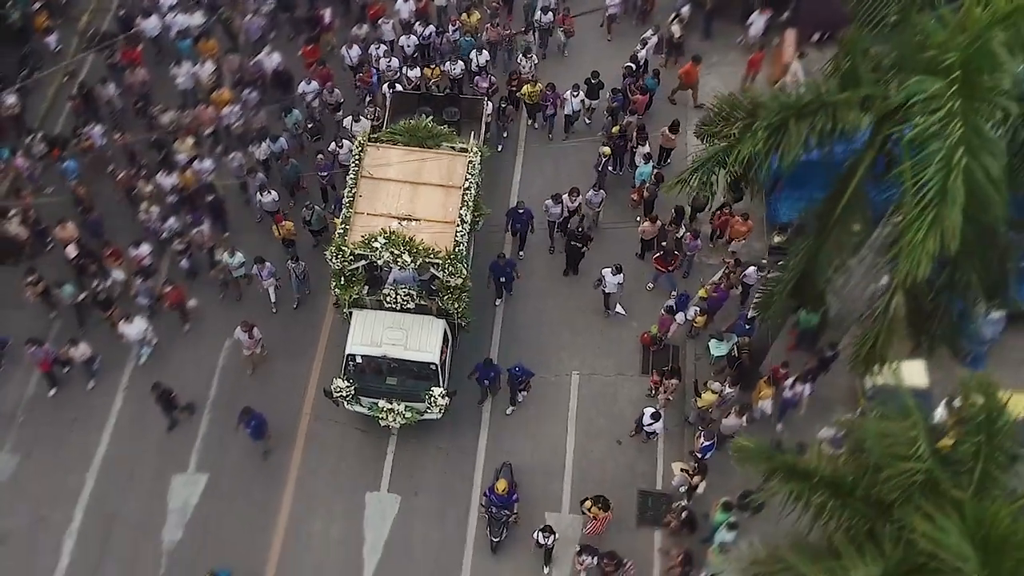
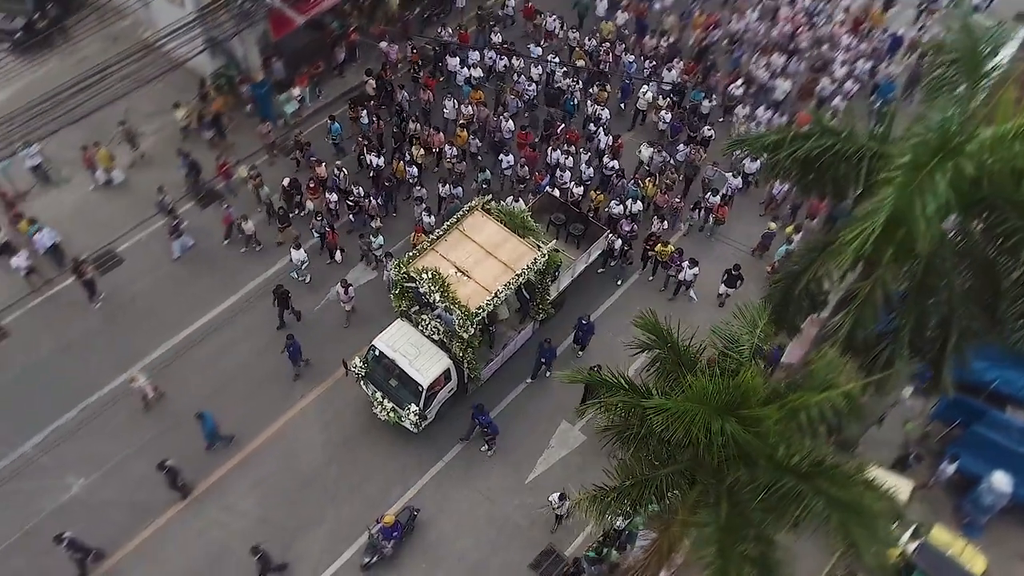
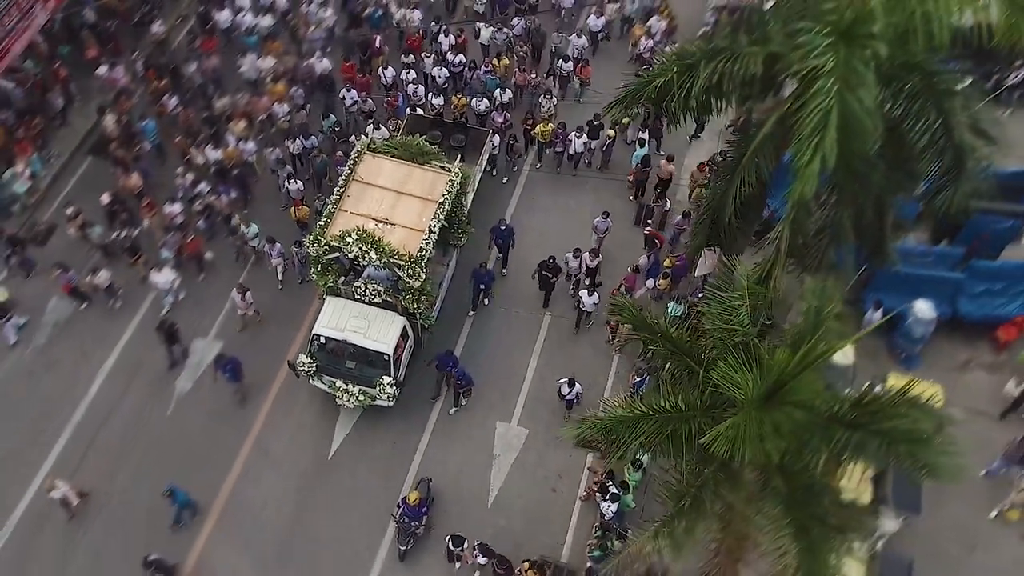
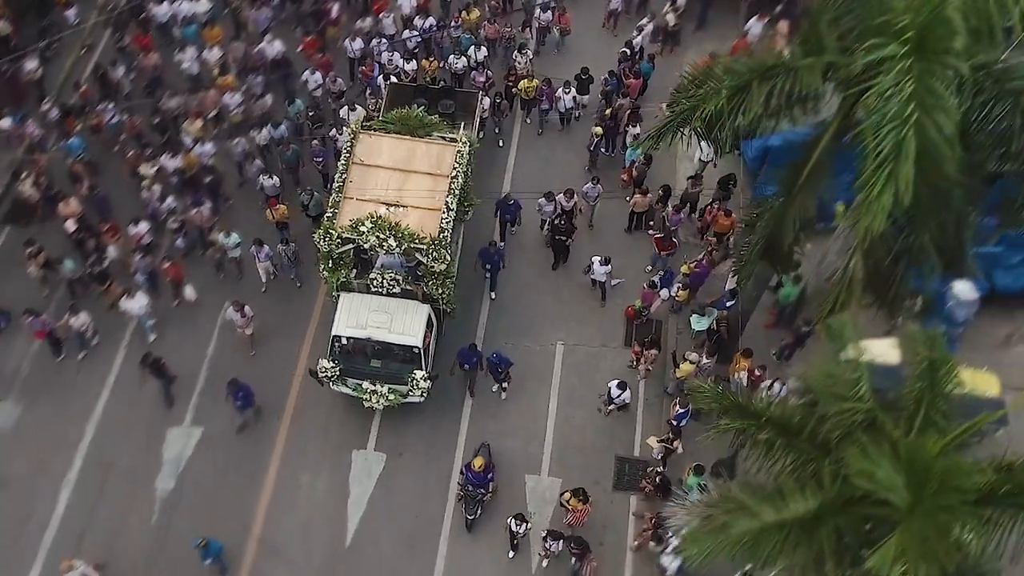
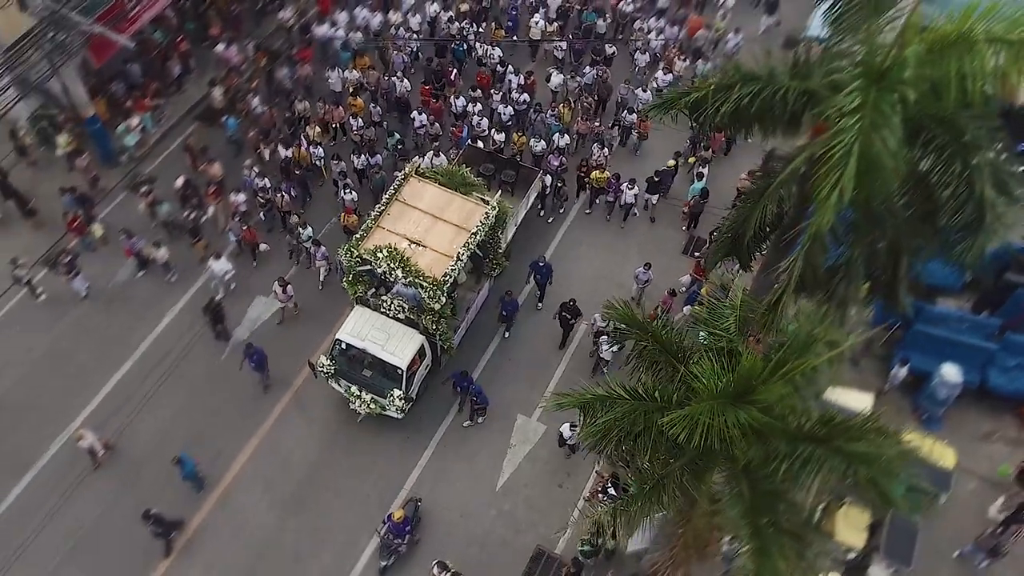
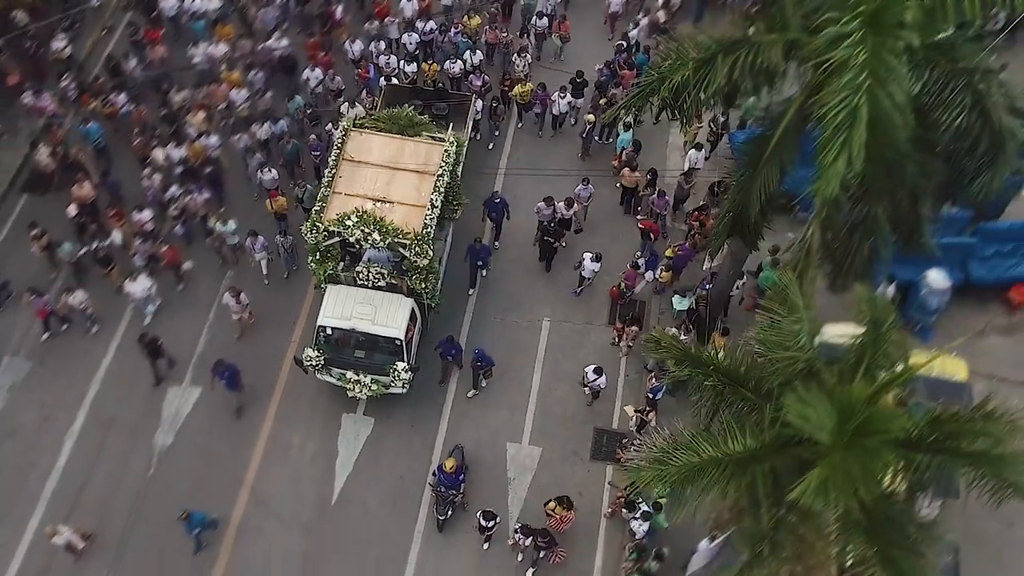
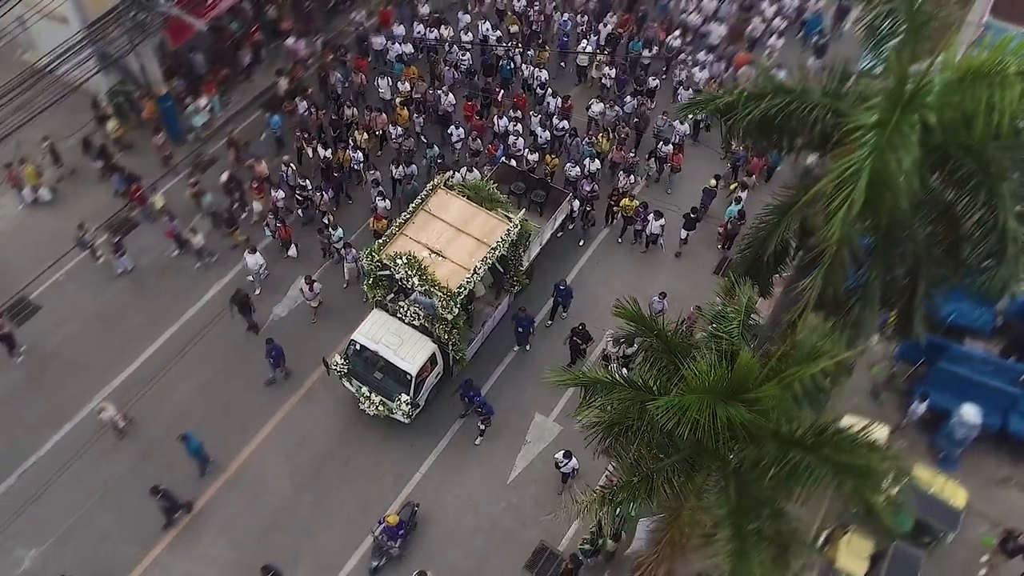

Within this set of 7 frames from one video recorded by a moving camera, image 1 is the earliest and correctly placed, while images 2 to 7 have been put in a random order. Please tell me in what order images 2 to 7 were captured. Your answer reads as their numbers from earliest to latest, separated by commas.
4, 6, 3, 5, 7, 2
